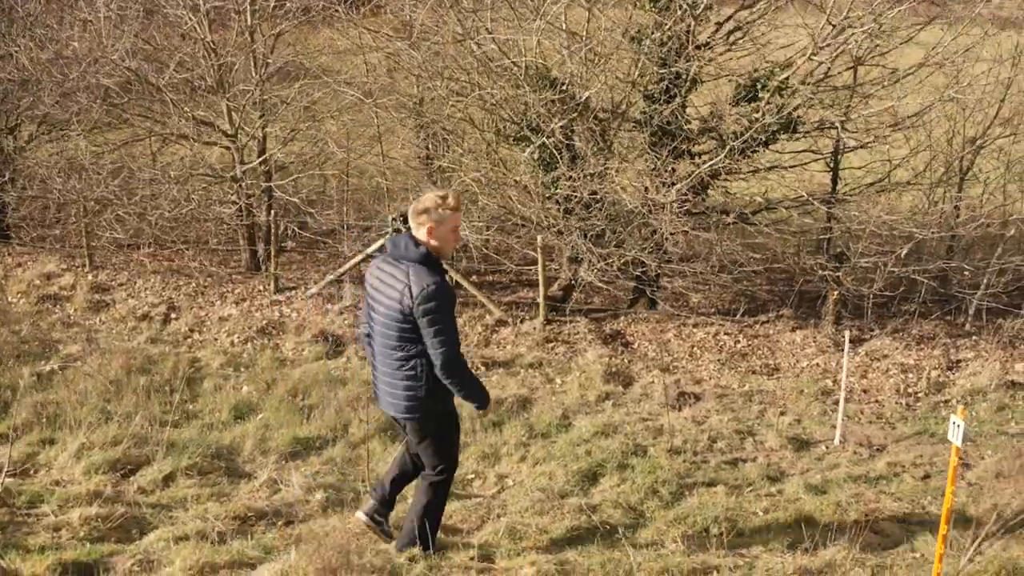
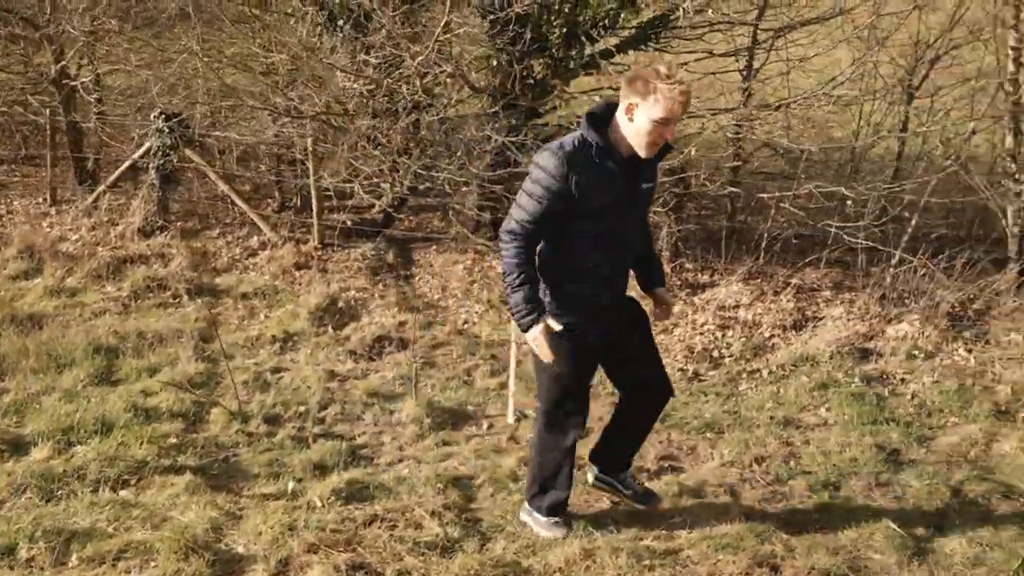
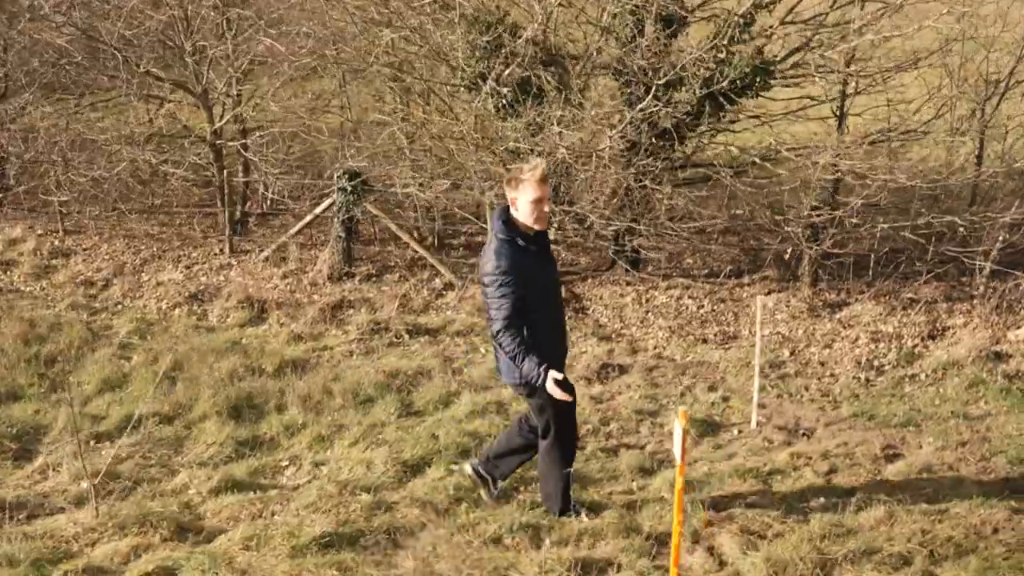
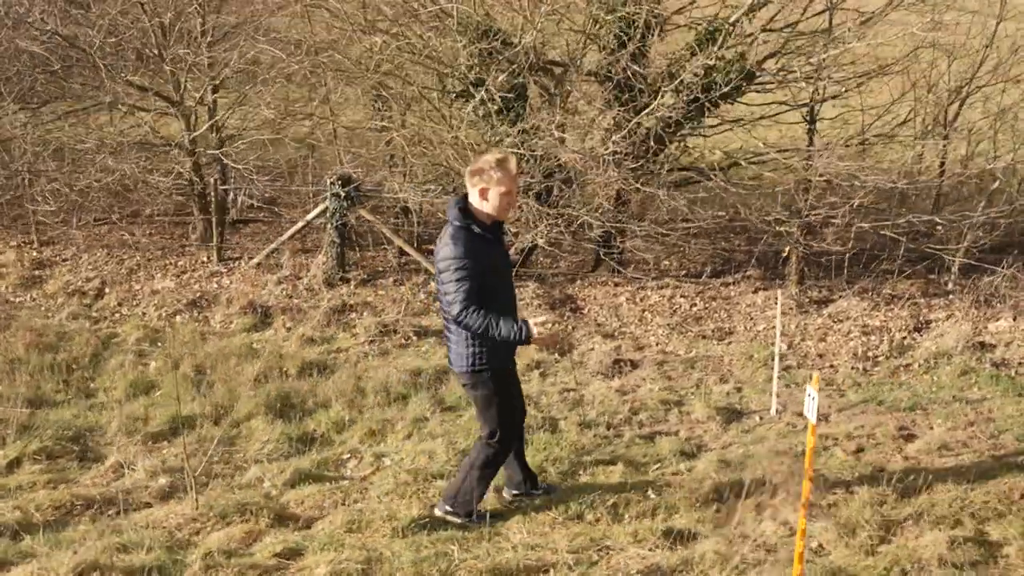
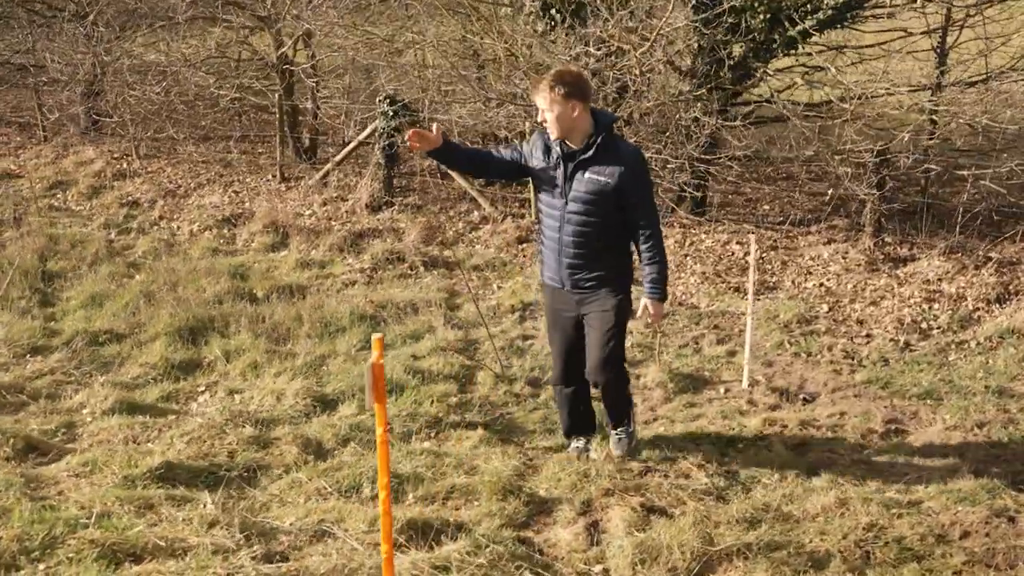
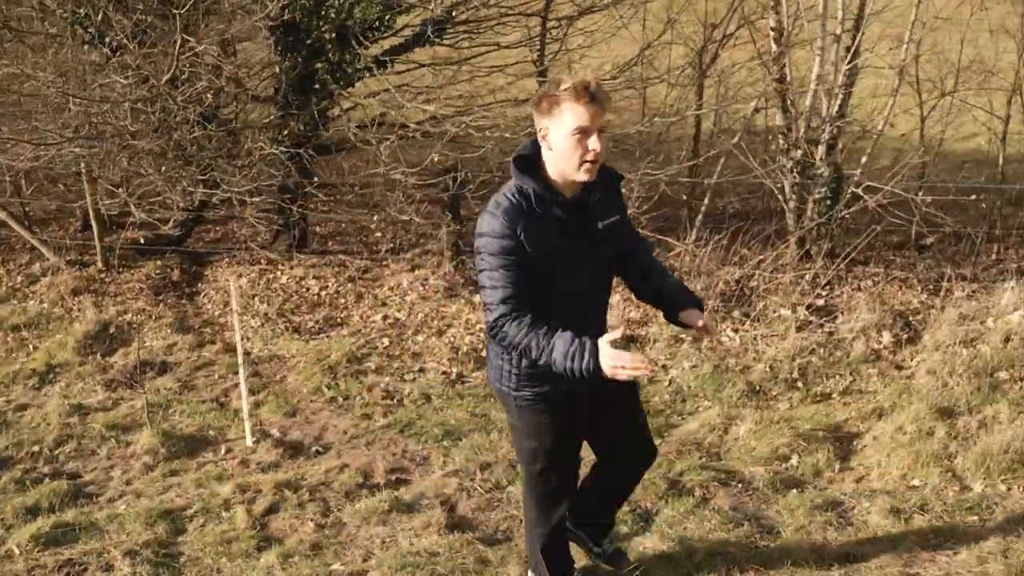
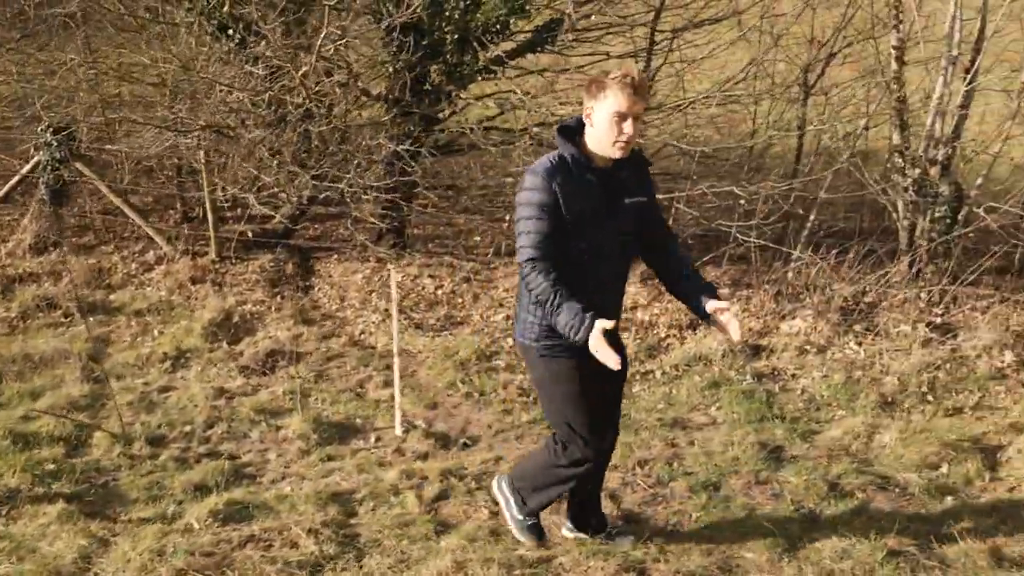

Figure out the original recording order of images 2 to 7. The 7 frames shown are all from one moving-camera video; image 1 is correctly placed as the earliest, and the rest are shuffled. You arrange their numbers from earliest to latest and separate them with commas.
4, 3, 5, 2, 7, 6
